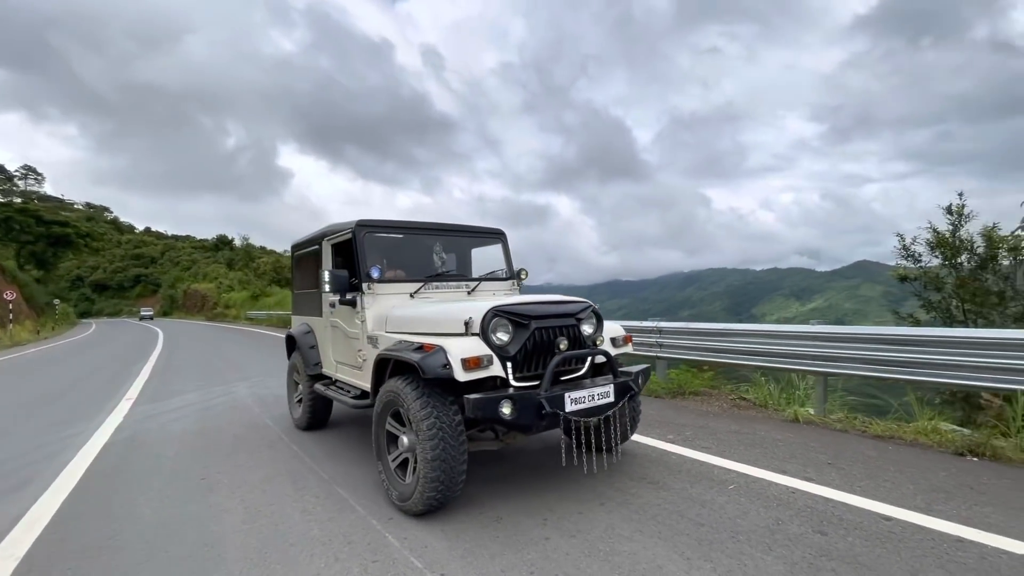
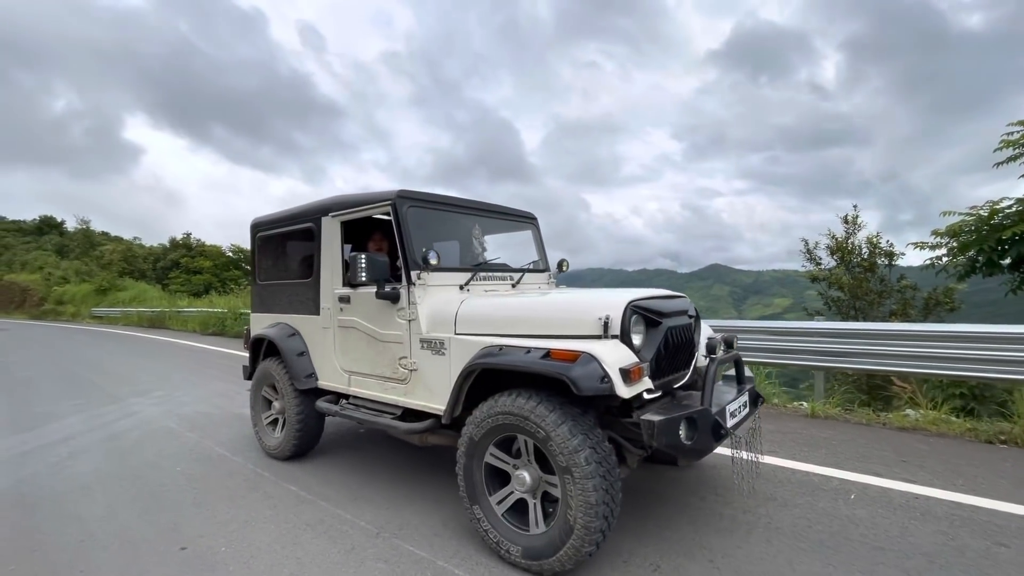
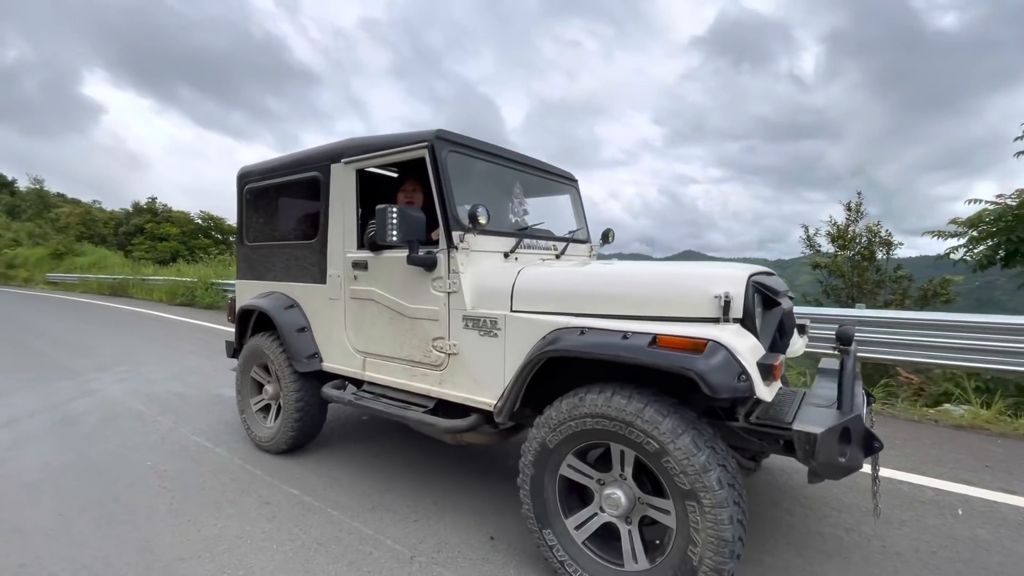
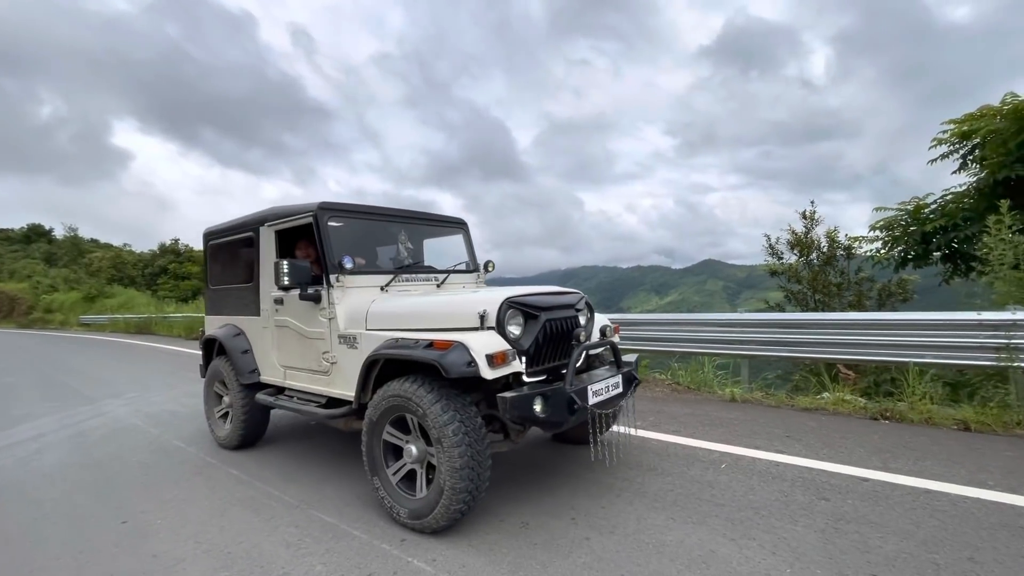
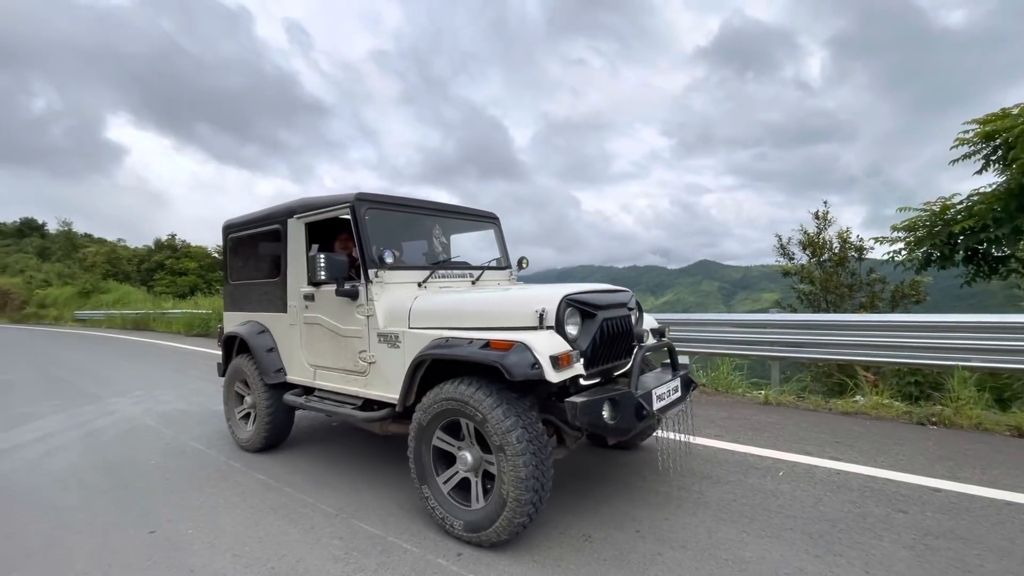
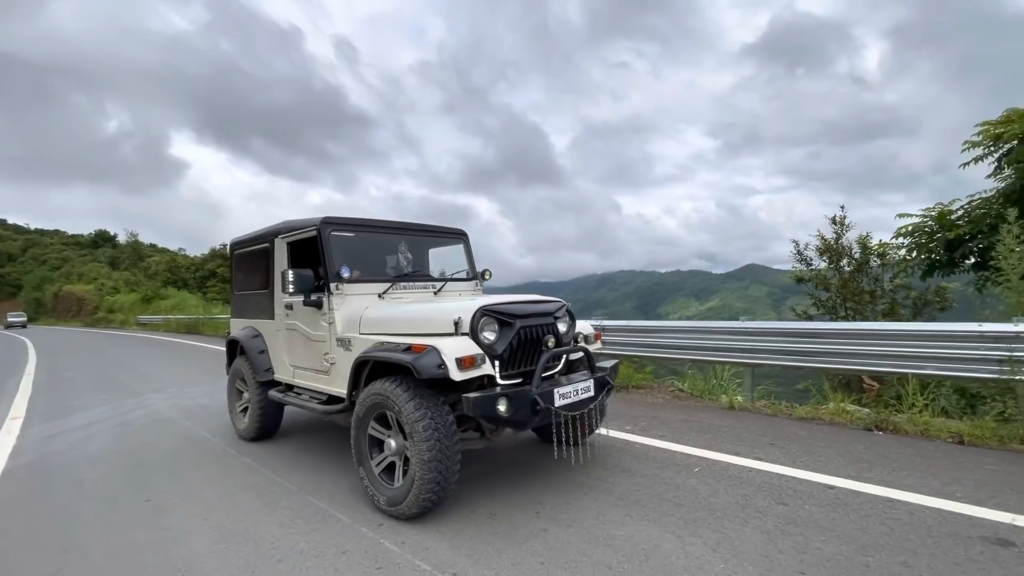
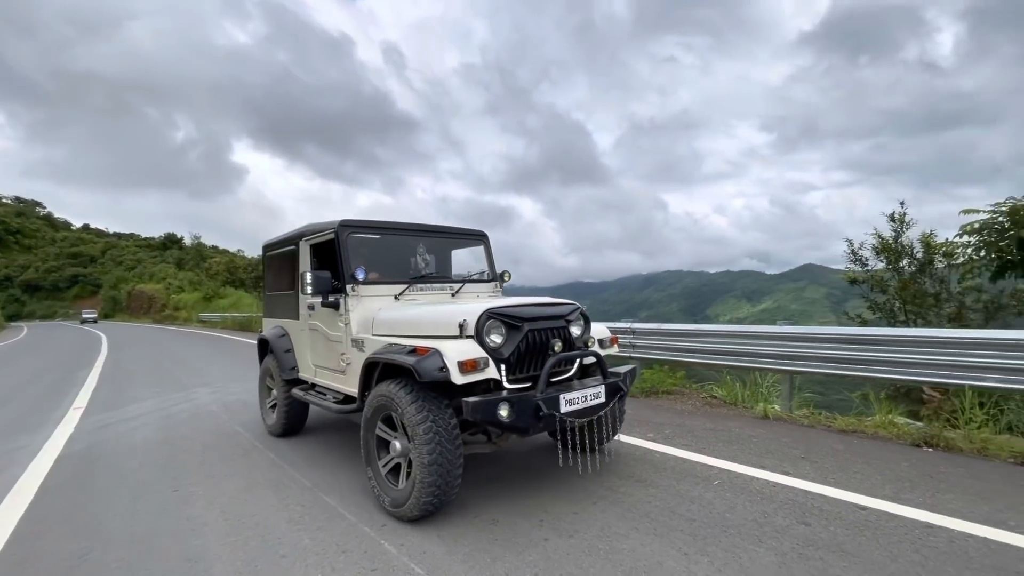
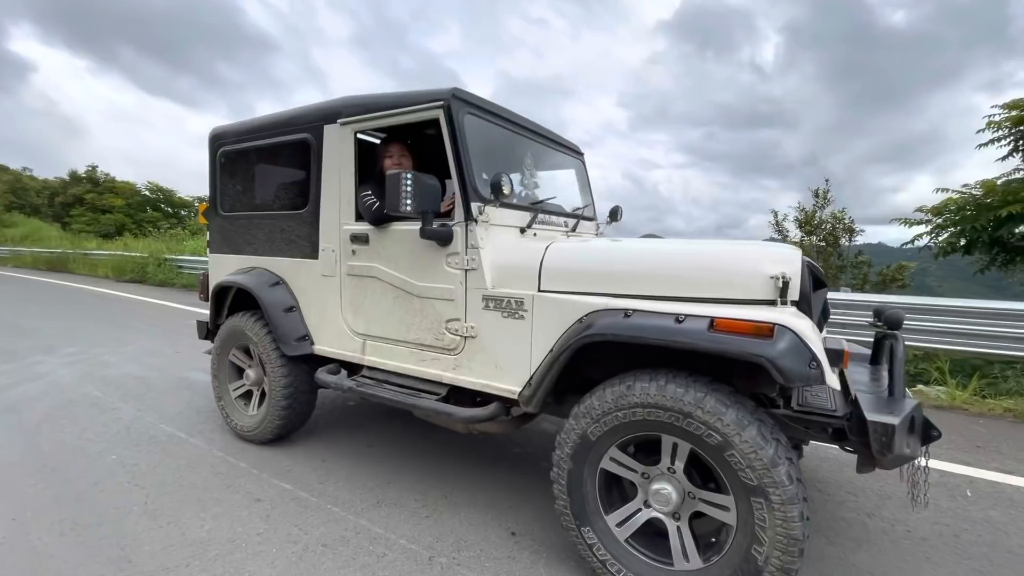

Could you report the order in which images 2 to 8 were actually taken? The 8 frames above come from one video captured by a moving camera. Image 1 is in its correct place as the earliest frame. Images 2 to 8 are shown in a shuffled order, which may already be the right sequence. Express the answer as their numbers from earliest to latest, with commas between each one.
7, 6, 4, 5, 2, 3, 8
